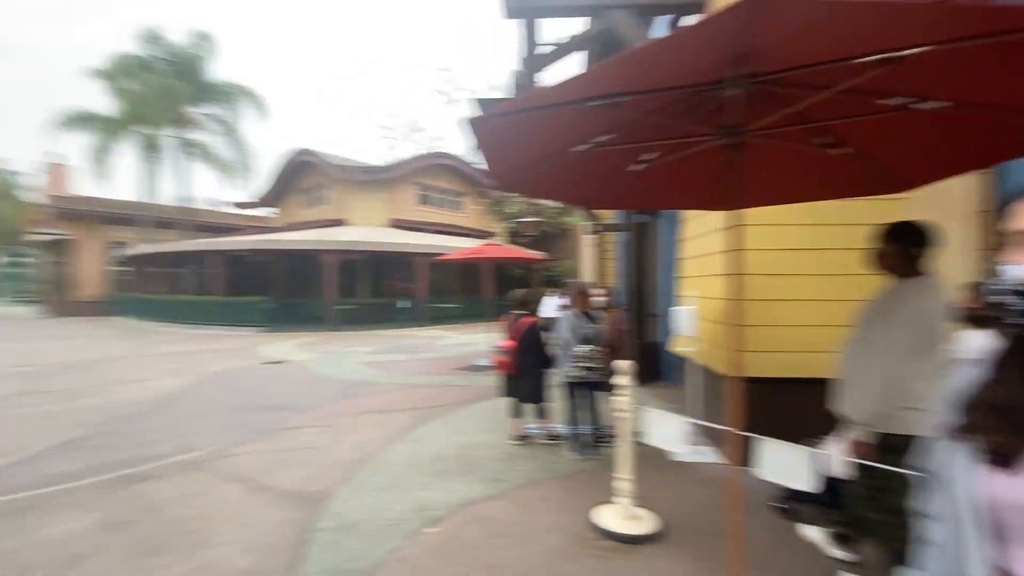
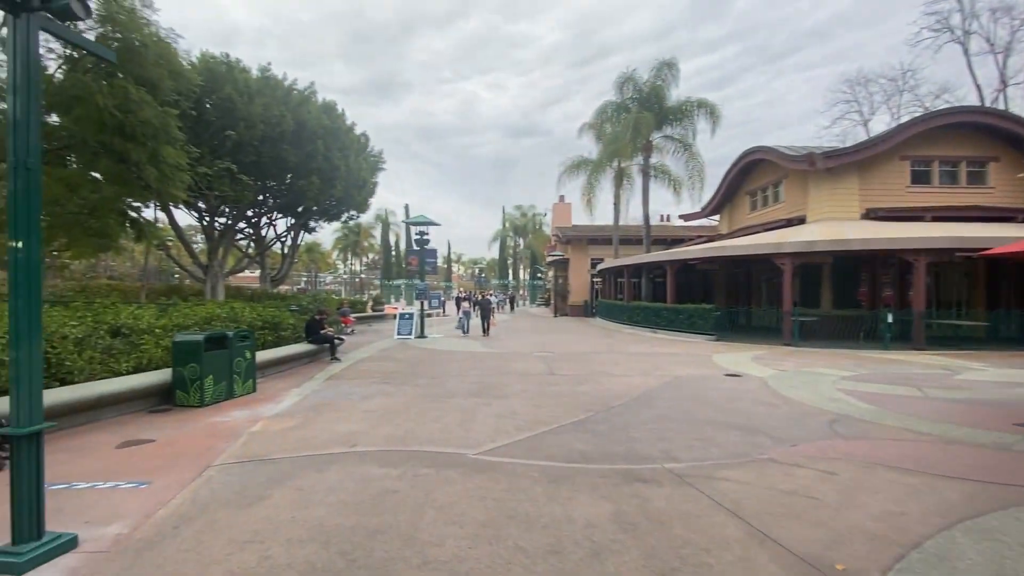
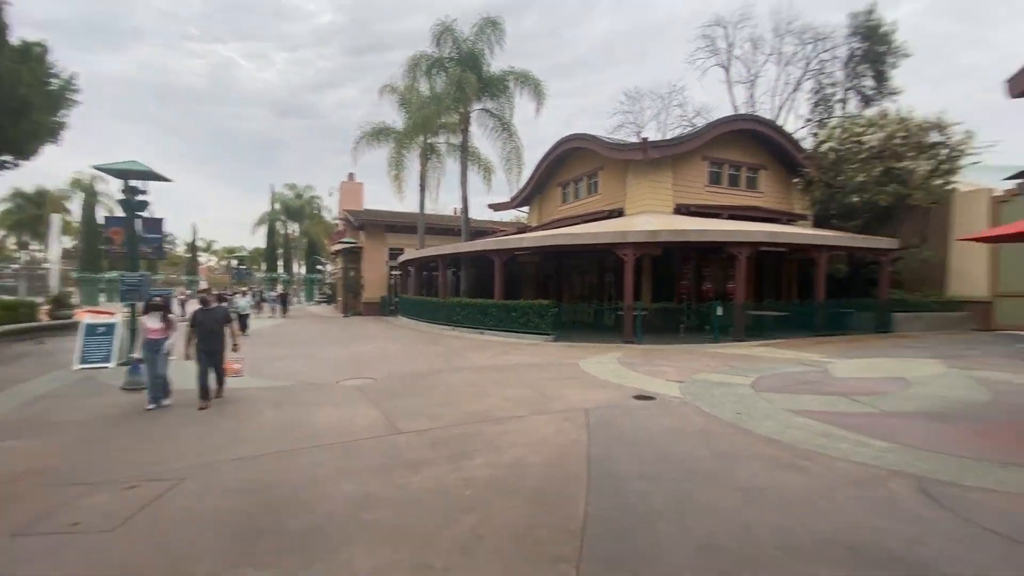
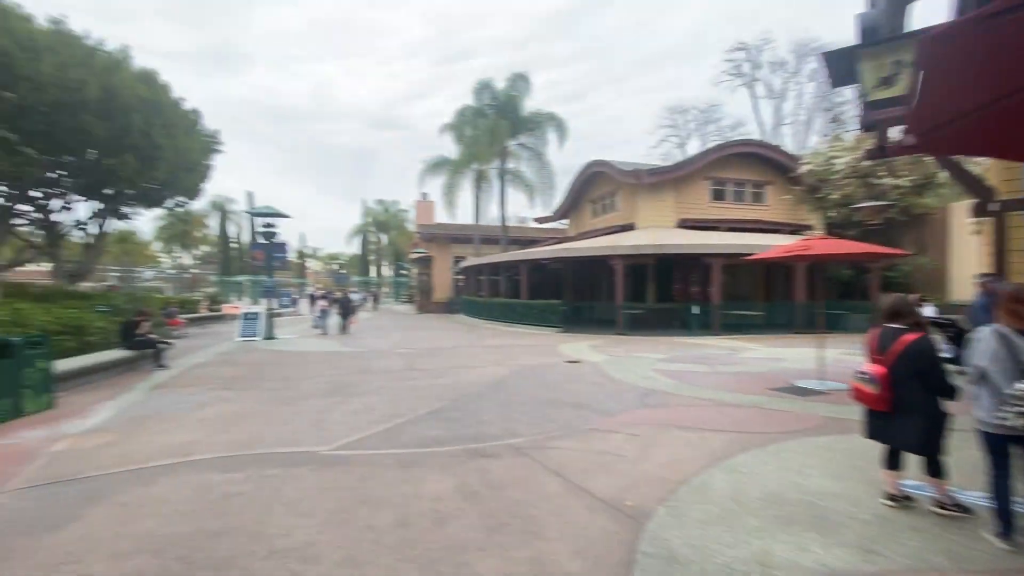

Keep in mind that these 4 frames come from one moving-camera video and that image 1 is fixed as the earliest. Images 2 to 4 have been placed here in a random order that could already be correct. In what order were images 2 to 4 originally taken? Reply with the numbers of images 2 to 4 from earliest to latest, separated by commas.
4, 2, 3
